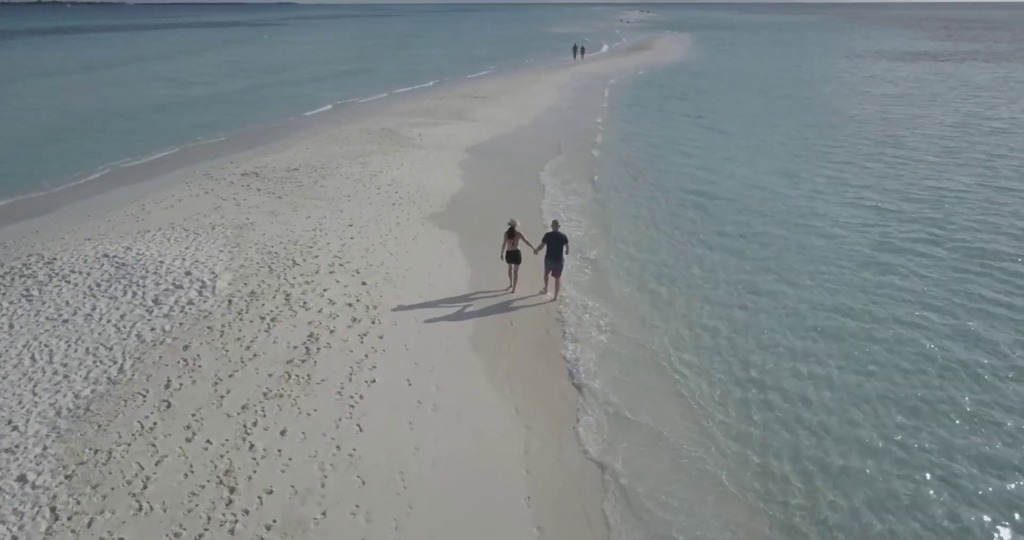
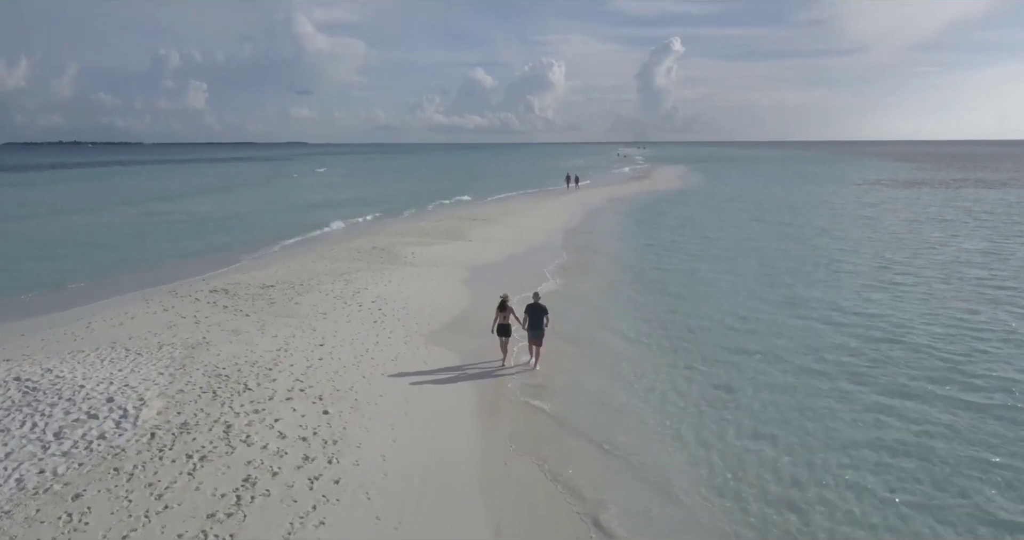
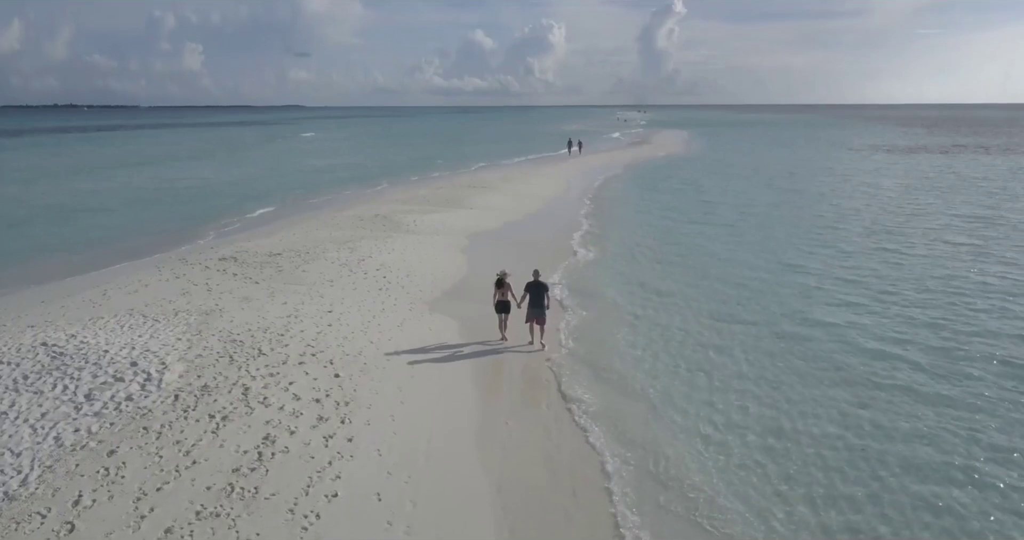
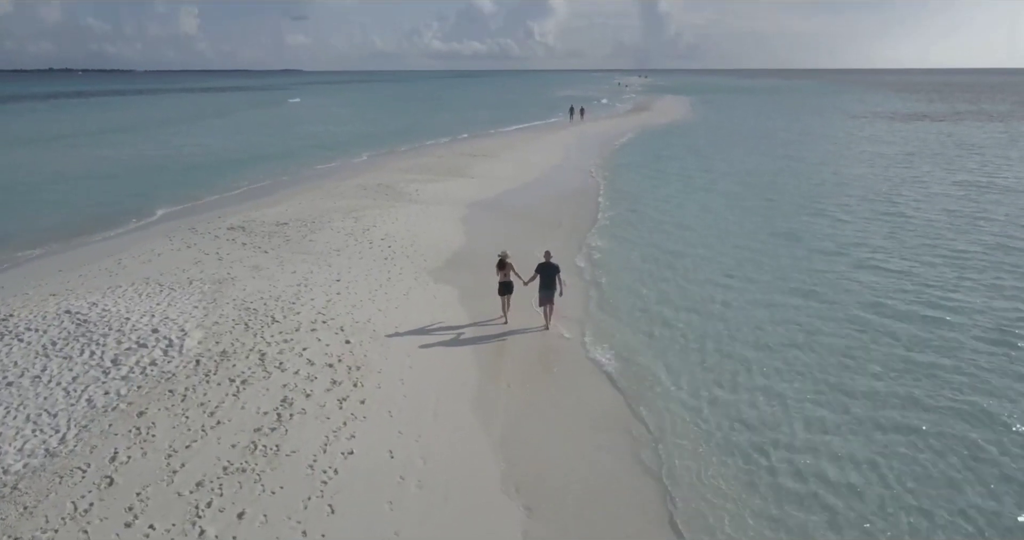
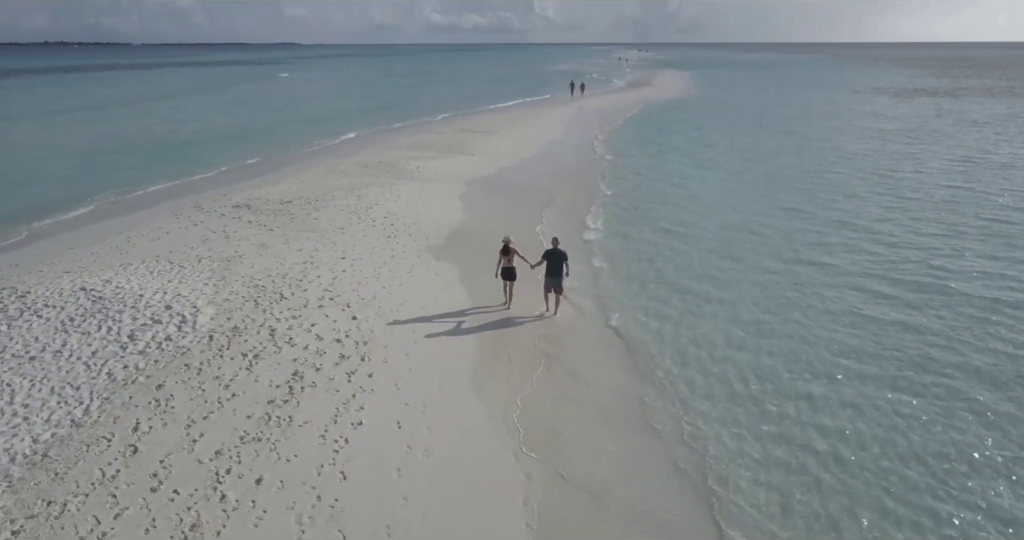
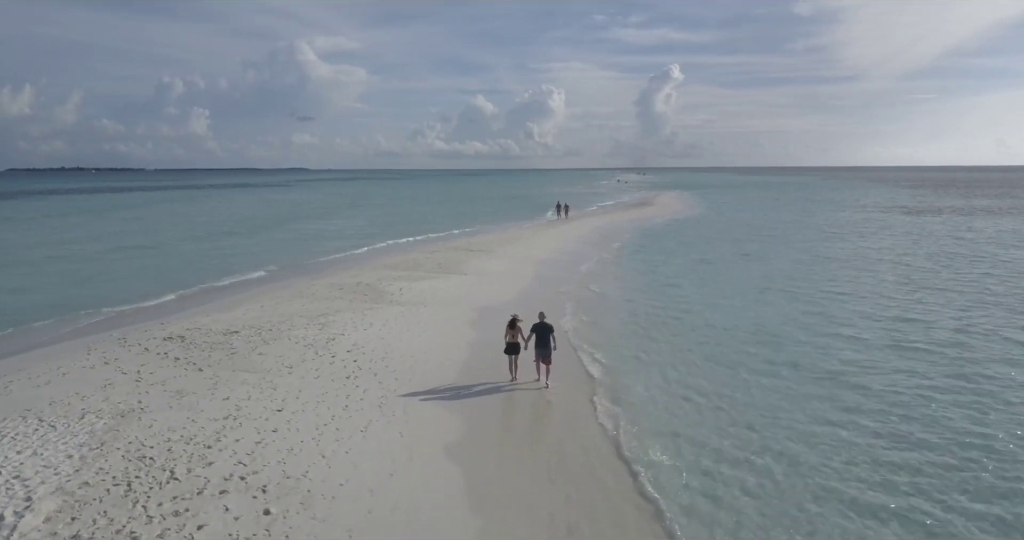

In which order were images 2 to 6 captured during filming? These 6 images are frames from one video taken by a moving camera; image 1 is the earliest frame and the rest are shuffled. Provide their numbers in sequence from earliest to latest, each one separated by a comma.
5, 4, 3, 2, 6
